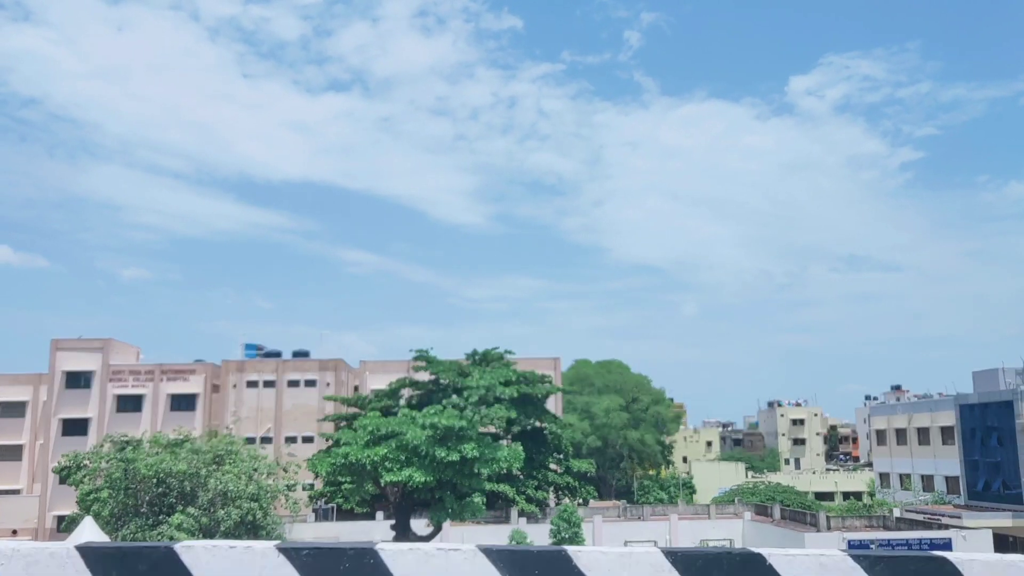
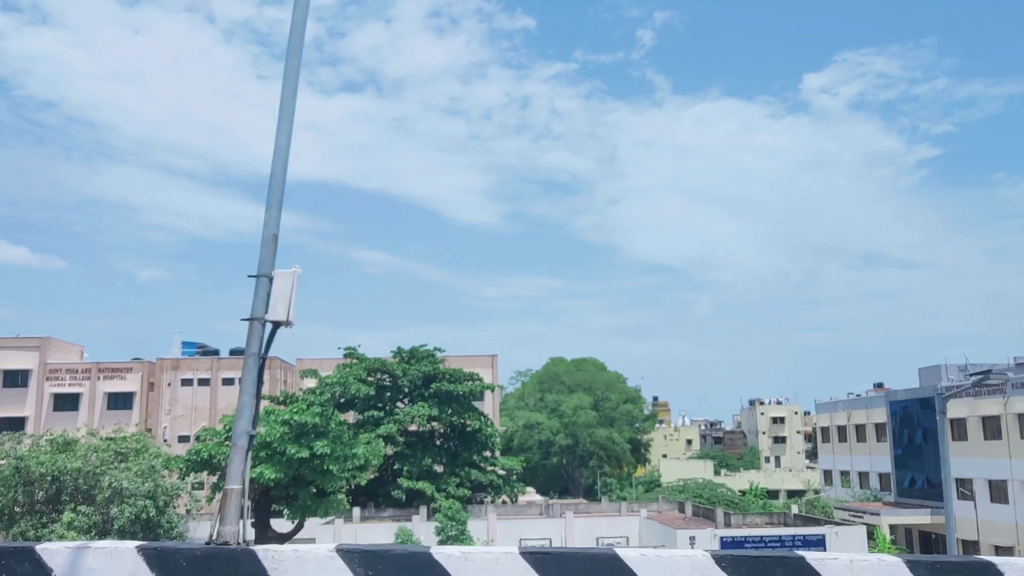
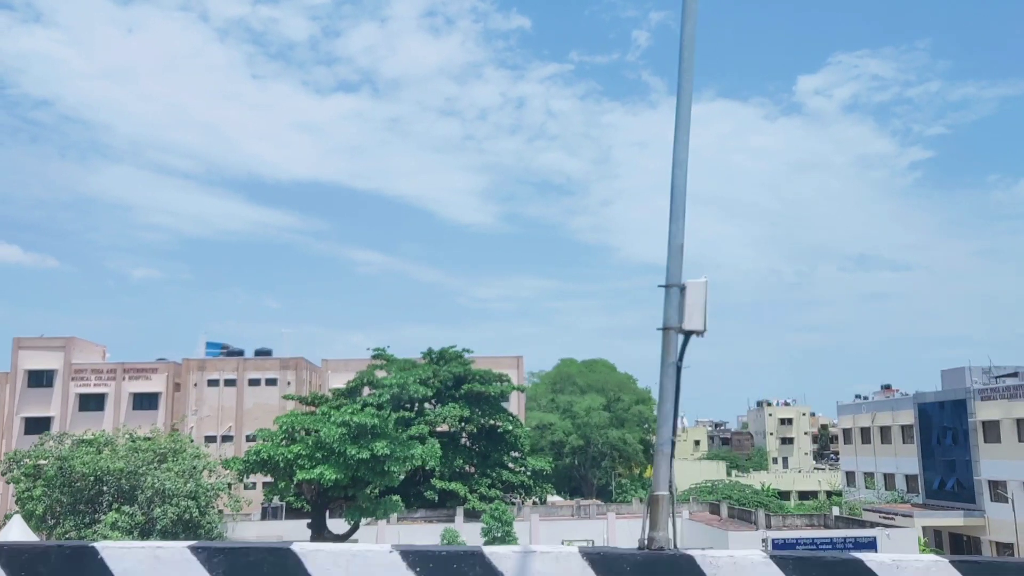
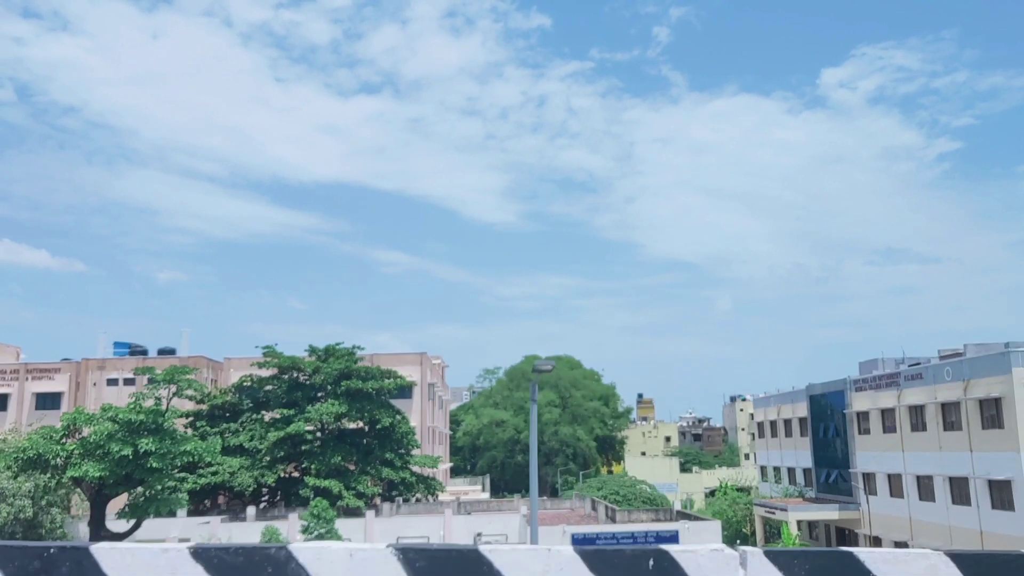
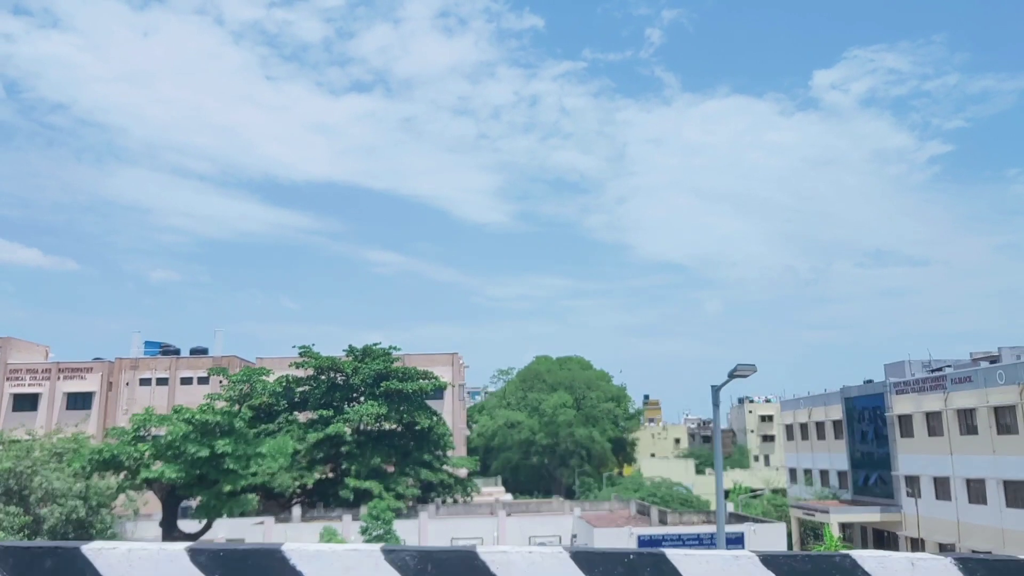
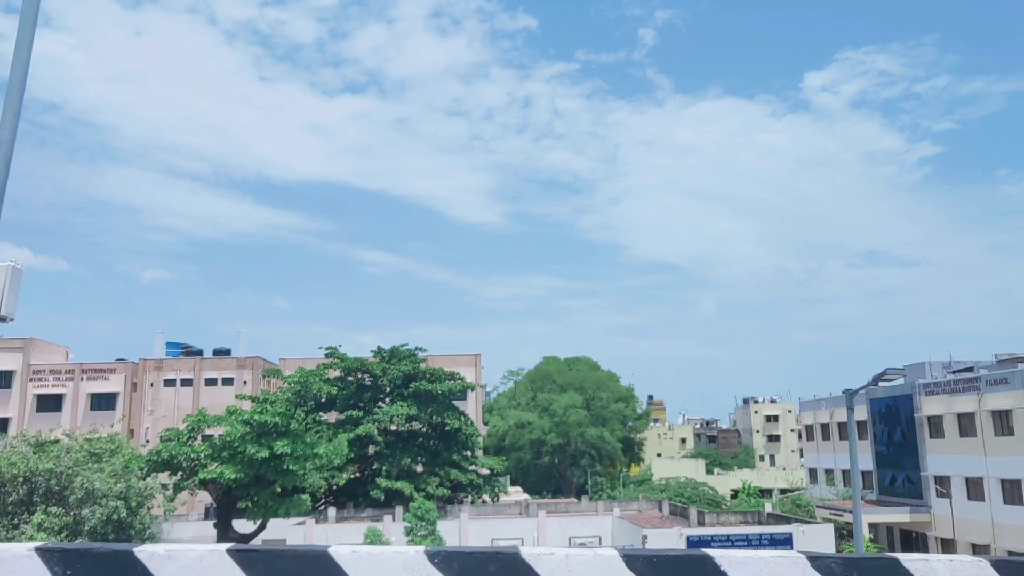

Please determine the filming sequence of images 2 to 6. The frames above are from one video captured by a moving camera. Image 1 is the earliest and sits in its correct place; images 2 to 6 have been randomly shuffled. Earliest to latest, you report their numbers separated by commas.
3, 2, 6, 5, 4
